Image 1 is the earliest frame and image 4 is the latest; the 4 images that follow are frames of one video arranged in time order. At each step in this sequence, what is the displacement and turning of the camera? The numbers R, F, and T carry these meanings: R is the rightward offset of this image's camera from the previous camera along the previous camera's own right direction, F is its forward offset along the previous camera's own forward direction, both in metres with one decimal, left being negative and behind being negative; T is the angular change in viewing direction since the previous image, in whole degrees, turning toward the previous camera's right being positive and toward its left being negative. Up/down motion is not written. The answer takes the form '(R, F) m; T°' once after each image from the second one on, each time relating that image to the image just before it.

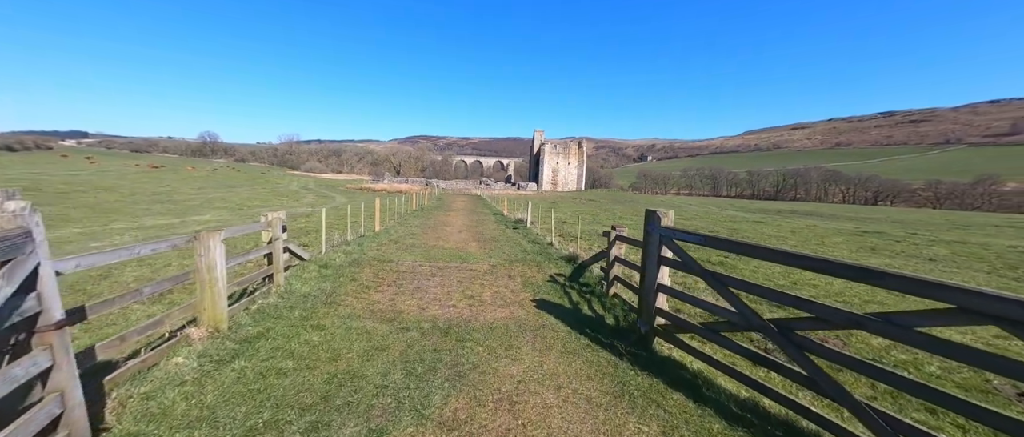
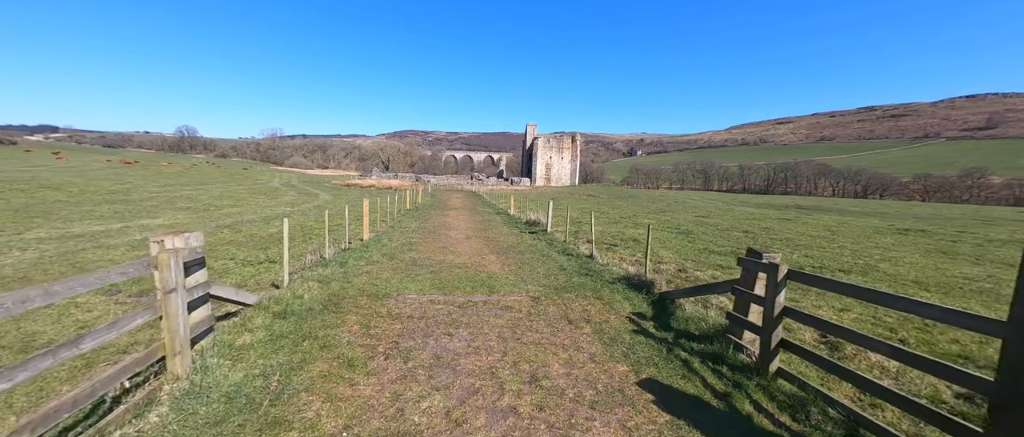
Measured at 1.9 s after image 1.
(-1.1, +2.8) m; +2°
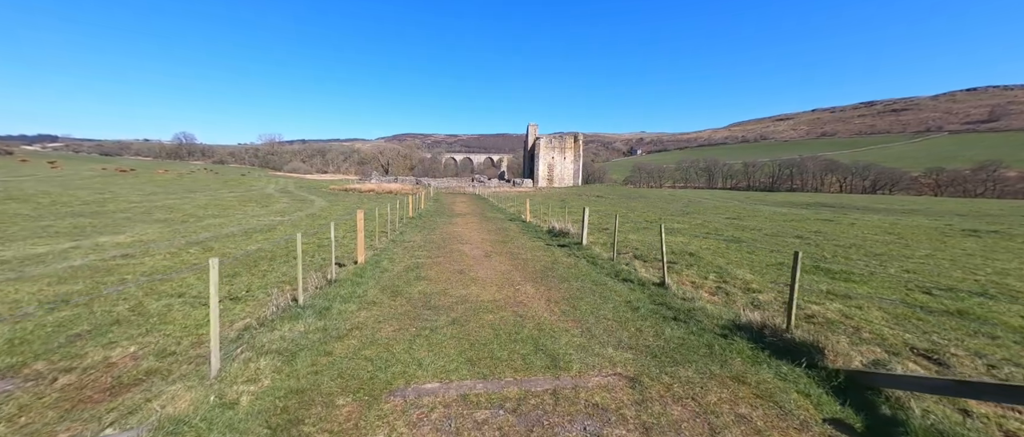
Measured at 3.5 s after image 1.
(-0.9, +2.5) m; 0°
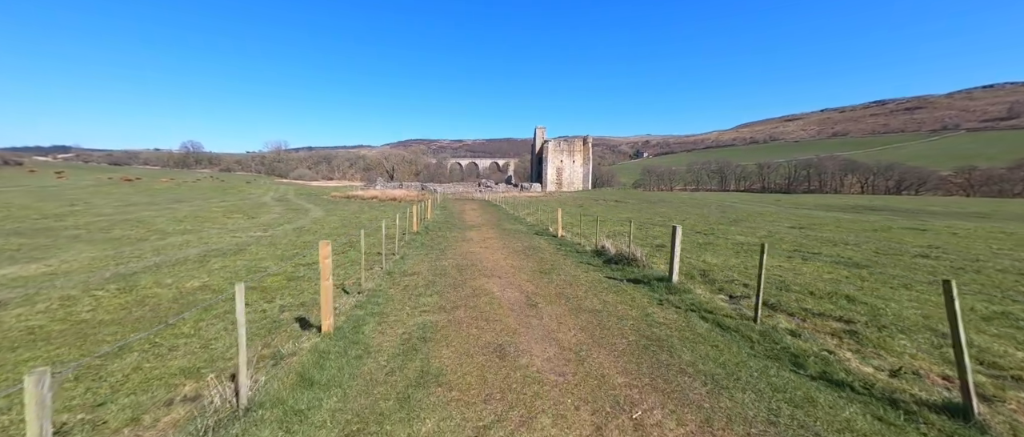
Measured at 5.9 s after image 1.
(-1.1, +3.9) m; -1°
